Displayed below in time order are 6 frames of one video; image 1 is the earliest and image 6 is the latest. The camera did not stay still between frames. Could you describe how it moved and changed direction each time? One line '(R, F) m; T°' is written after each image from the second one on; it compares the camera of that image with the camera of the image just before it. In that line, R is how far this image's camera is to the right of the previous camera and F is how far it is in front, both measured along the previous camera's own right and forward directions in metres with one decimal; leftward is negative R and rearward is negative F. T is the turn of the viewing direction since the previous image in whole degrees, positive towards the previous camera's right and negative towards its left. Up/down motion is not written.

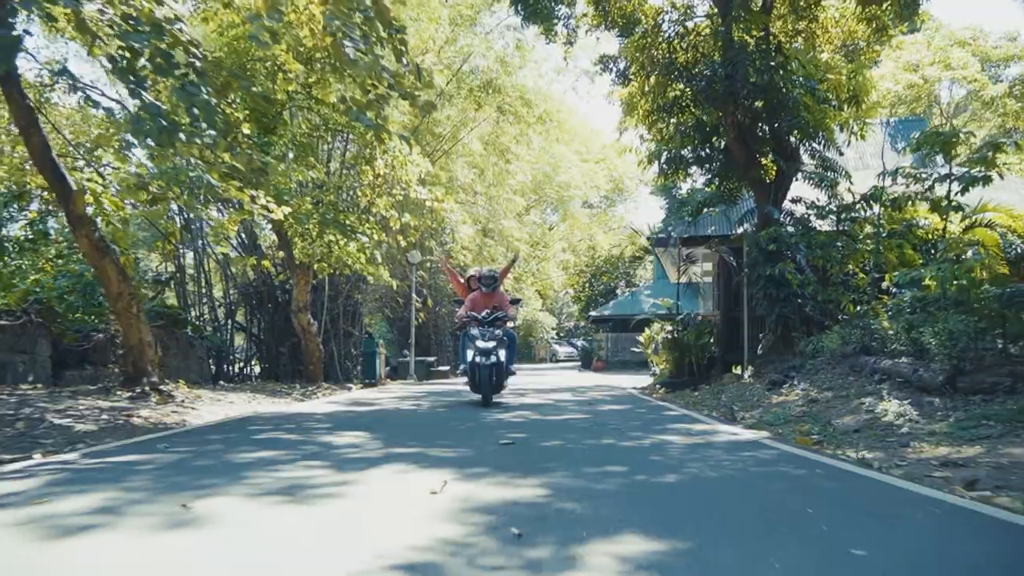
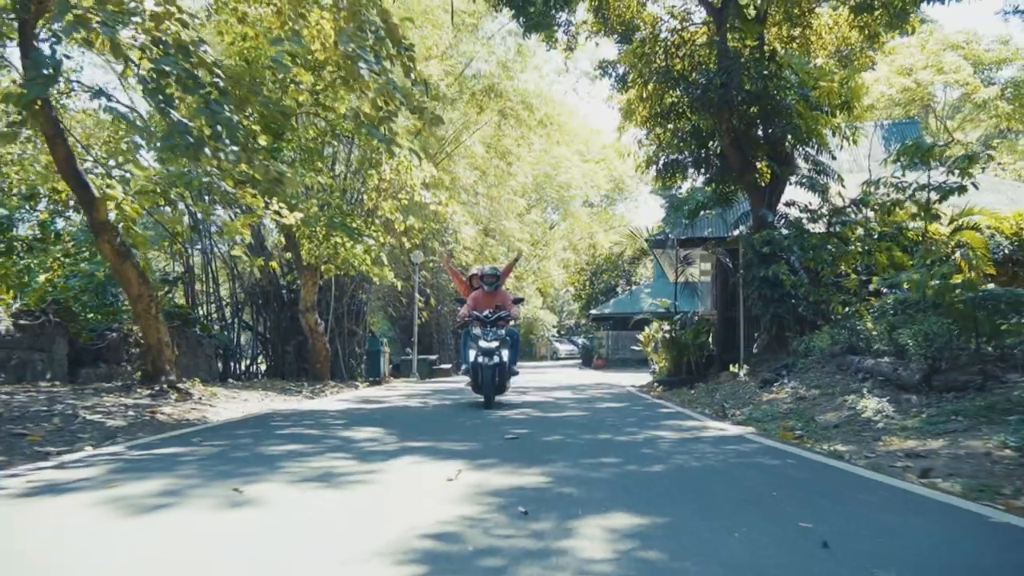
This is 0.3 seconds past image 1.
(0.0, -0.5) m; 0°
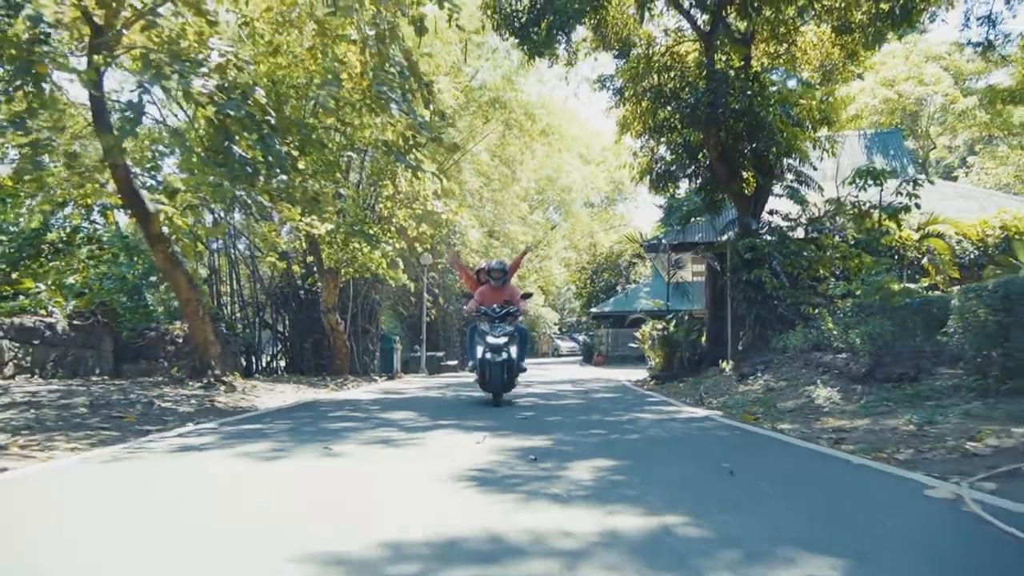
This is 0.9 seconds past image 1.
(-0.1, -1.5) m; 0°
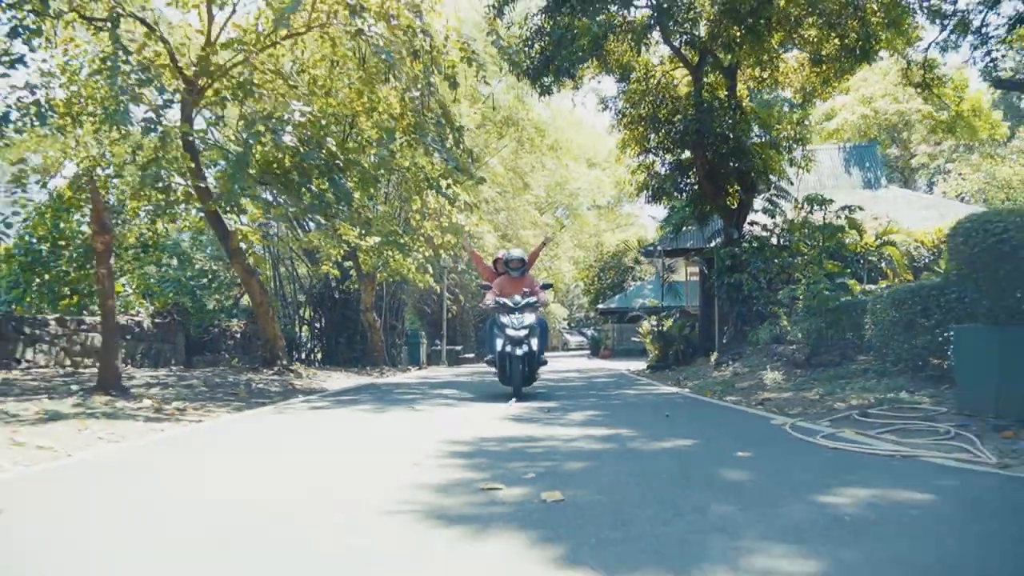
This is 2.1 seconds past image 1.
(-0.1, -2.8) m; -1°
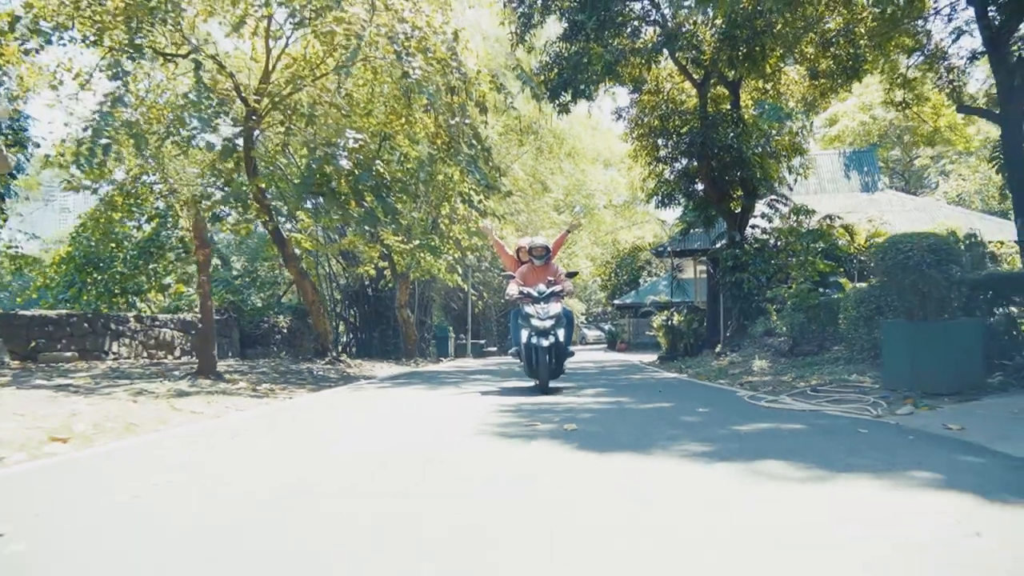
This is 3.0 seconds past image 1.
(-0.1, -2.1) m; -1°
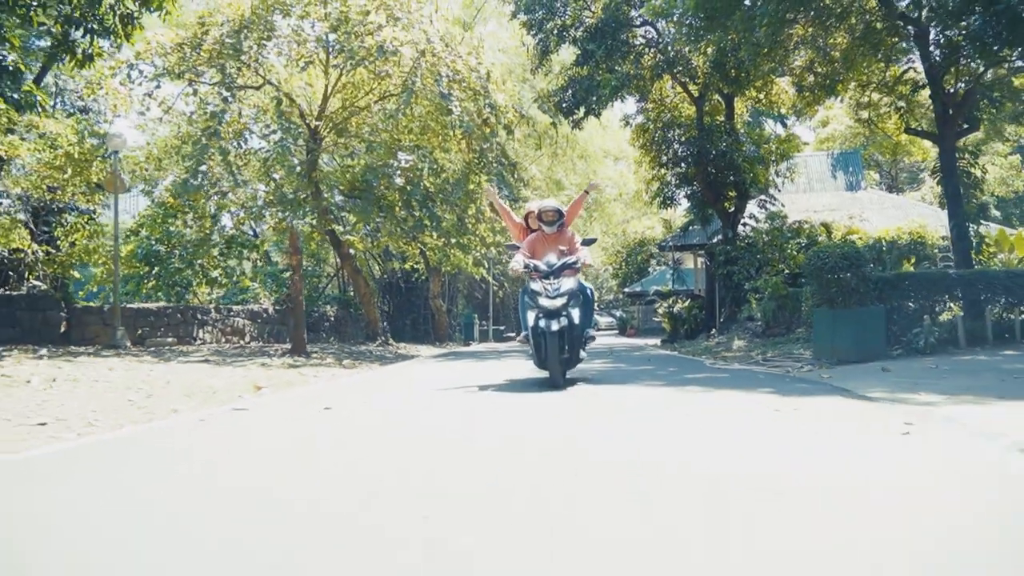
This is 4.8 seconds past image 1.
(-0.2, -3.2) m; -1°
